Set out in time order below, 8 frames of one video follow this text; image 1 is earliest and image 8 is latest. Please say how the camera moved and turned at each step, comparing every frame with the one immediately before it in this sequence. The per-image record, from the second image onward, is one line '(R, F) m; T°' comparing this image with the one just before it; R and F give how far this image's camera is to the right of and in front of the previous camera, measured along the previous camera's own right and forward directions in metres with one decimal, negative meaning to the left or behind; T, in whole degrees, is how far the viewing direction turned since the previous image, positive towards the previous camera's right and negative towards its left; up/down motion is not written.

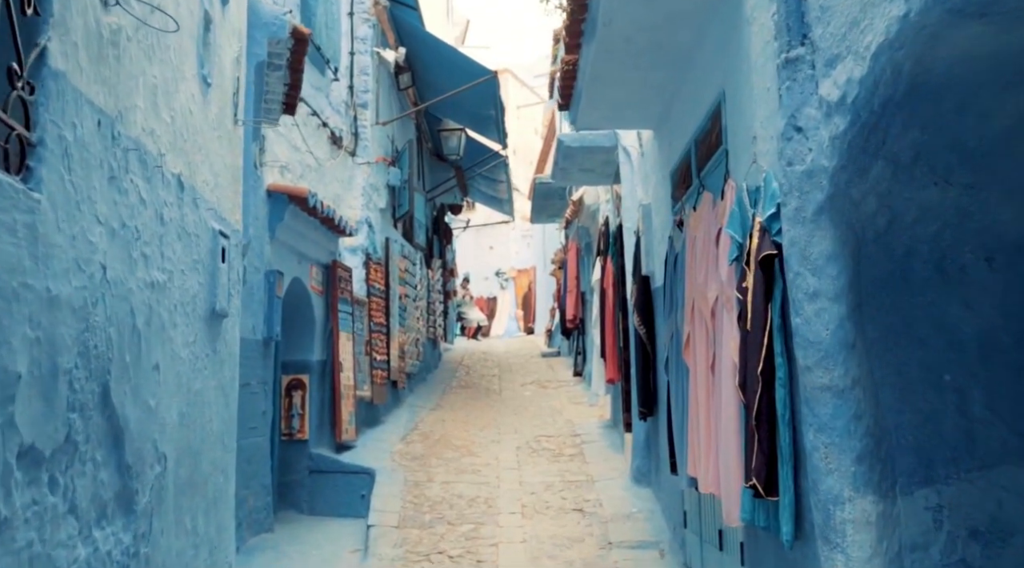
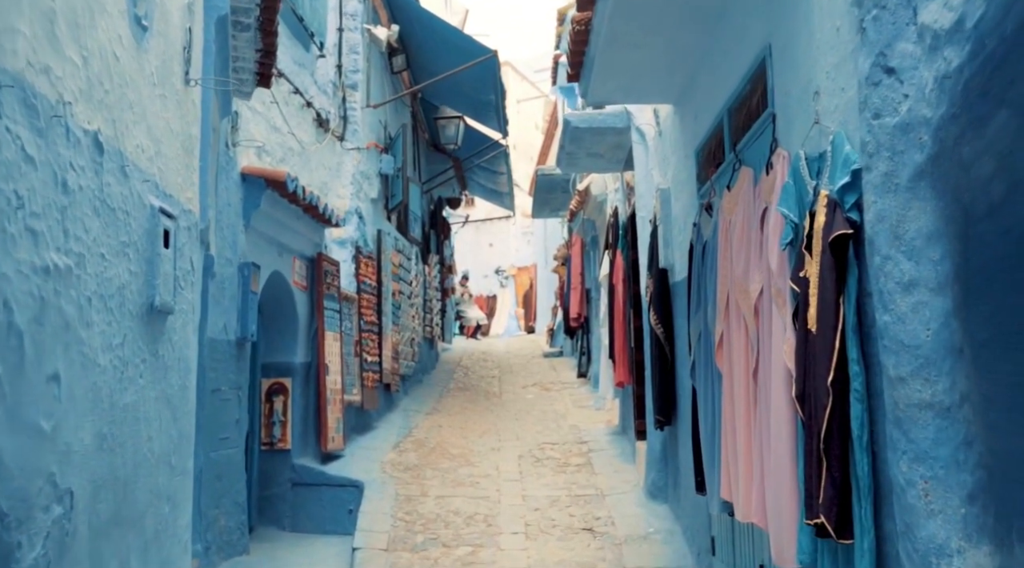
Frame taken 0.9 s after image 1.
(0.0, +0.8) m; 0°
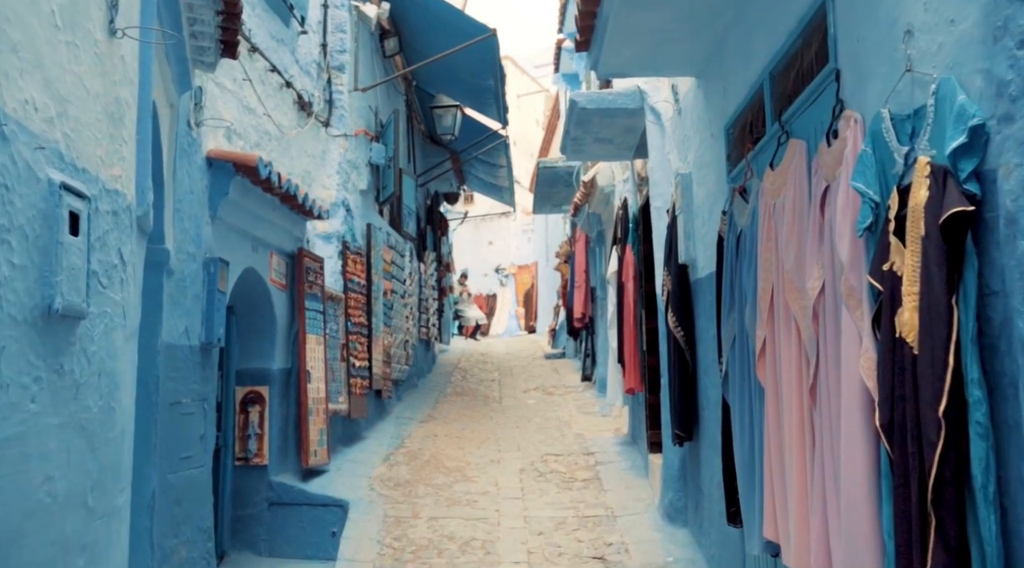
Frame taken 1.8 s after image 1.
(0.0, +0.8) m; 0°
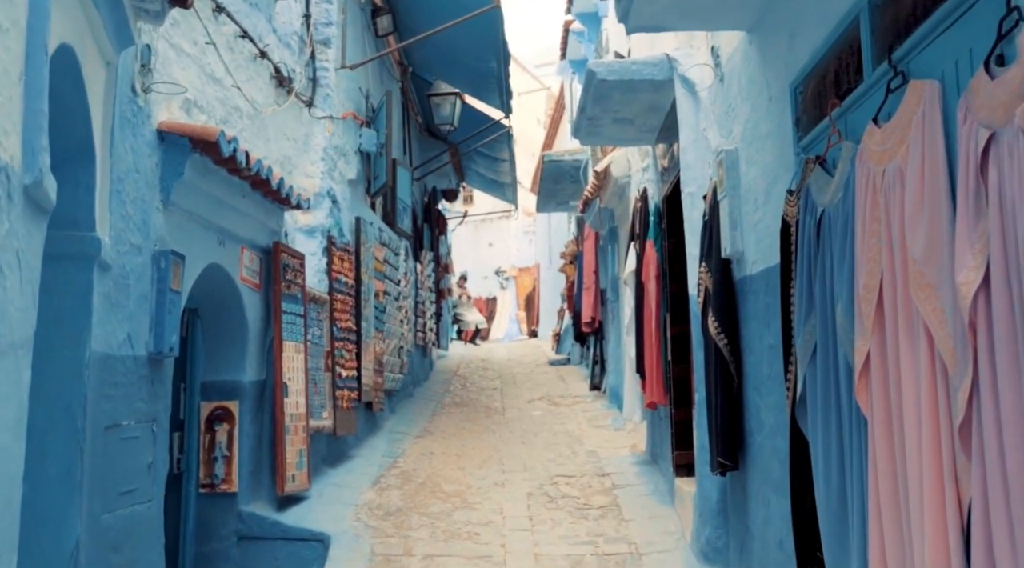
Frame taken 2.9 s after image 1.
(-0.1, +1.0) m; 0°
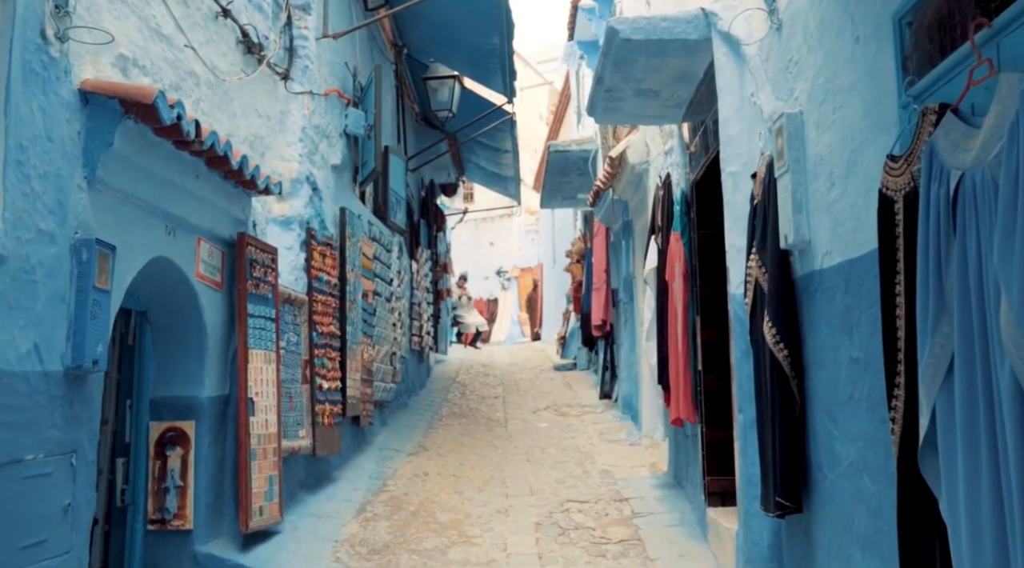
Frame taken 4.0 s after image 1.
(0.0, +1.0) m; 0°
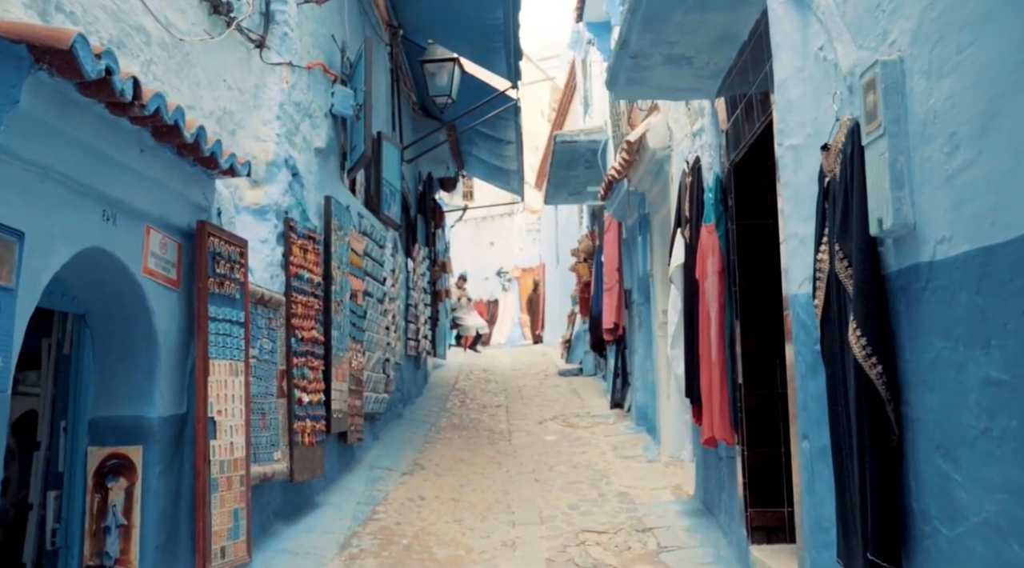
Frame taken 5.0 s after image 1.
(-0.1, +0.9) m; 0°
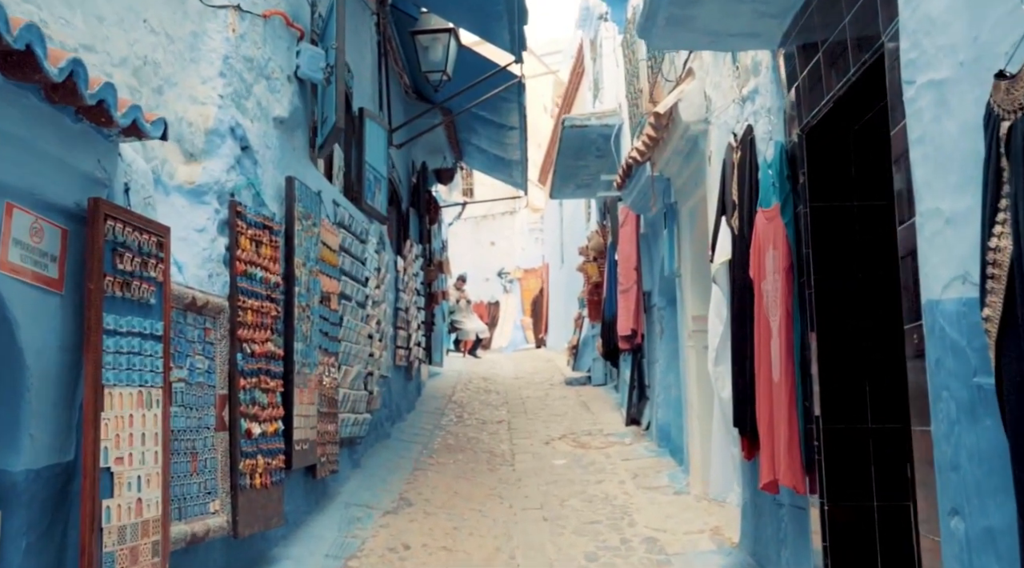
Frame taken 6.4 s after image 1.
(0.0, +1.3) m; 0°
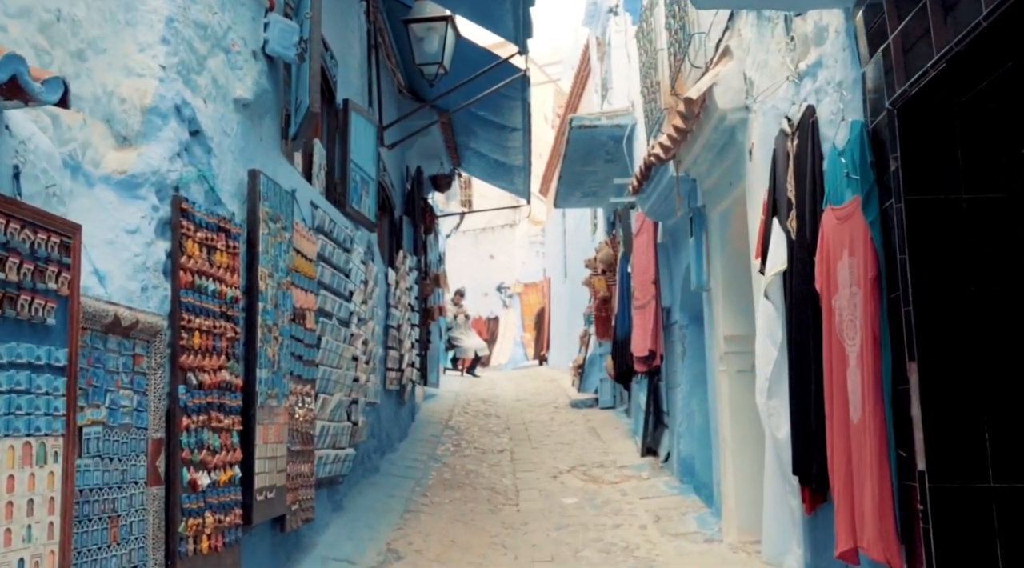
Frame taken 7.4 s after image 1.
(-0.1, +0.9) m; 0°
